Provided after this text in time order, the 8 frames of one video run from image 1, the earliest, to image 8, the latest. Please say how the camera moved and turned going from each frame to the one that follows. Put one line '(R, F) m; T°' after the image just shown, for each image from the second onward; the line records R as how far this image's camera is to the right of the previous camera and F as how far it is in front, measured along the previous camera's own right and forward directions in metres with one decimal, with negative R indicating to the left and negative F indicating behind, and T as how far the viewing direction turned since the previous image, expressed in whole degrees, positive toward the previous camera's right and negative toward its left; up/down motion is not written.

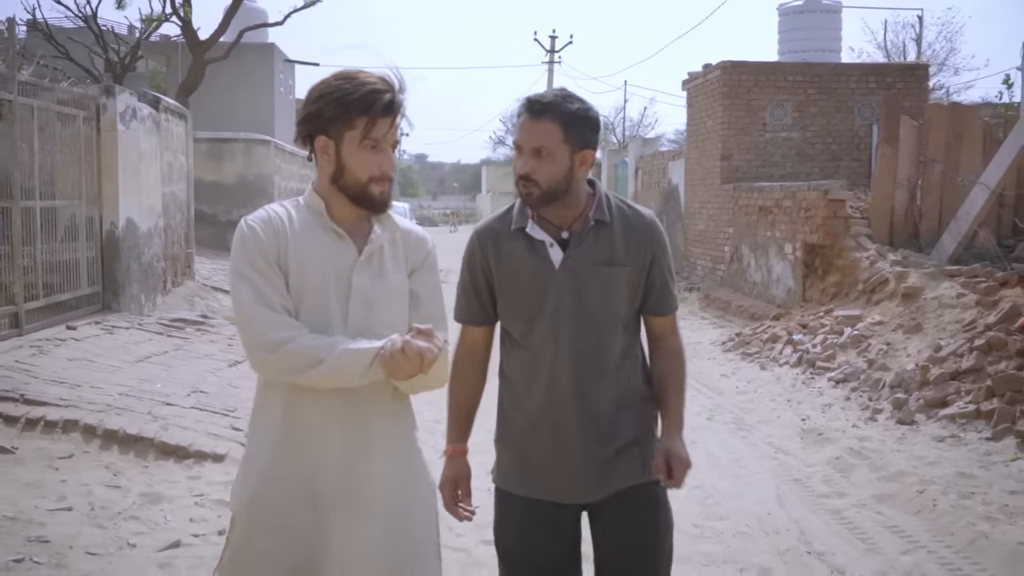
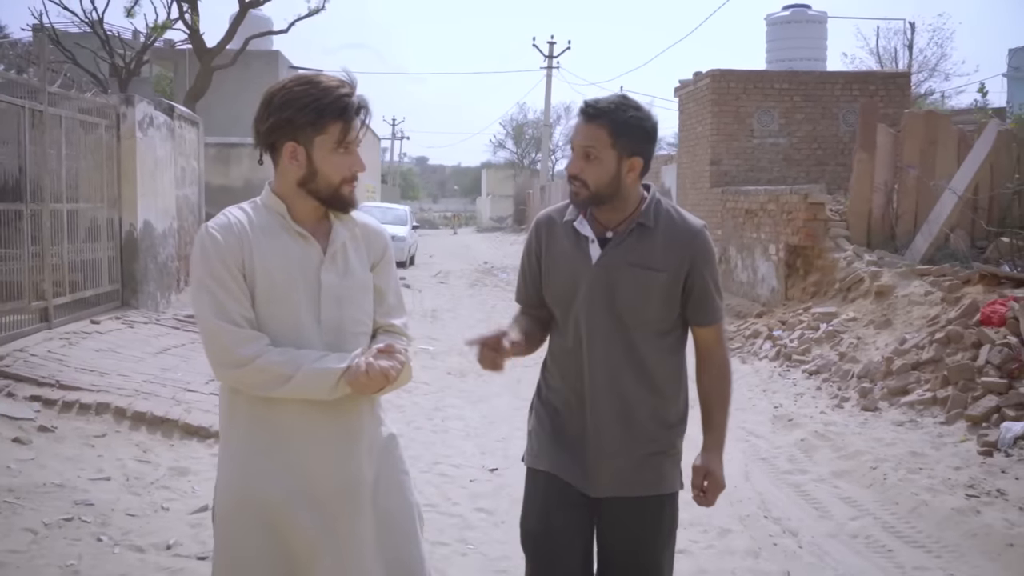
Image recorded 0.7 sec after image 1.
(+0.1, -0.6) m; 0°
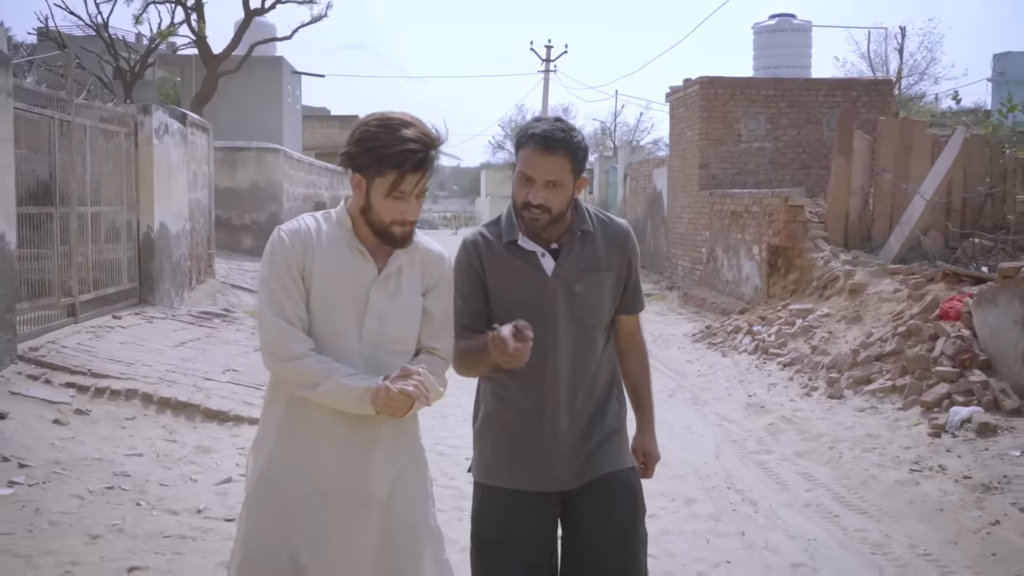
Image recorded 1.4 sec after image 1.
(+0.1, -0.6) m; 0°
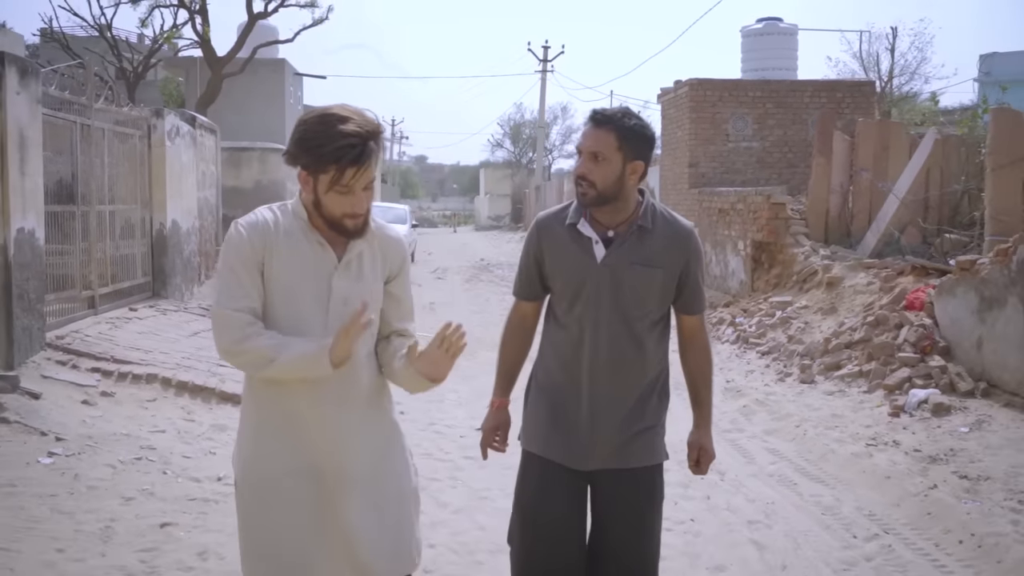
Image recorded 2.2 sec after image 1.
(+0.1, -0.6) m; 0°
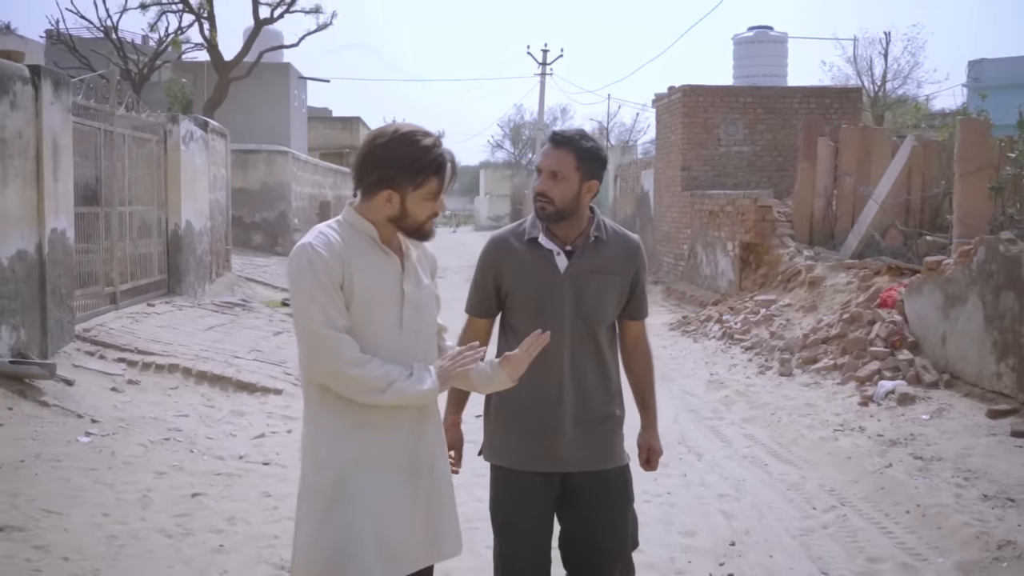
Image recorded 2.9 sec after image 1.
(0.0, -0.6) m; 0°
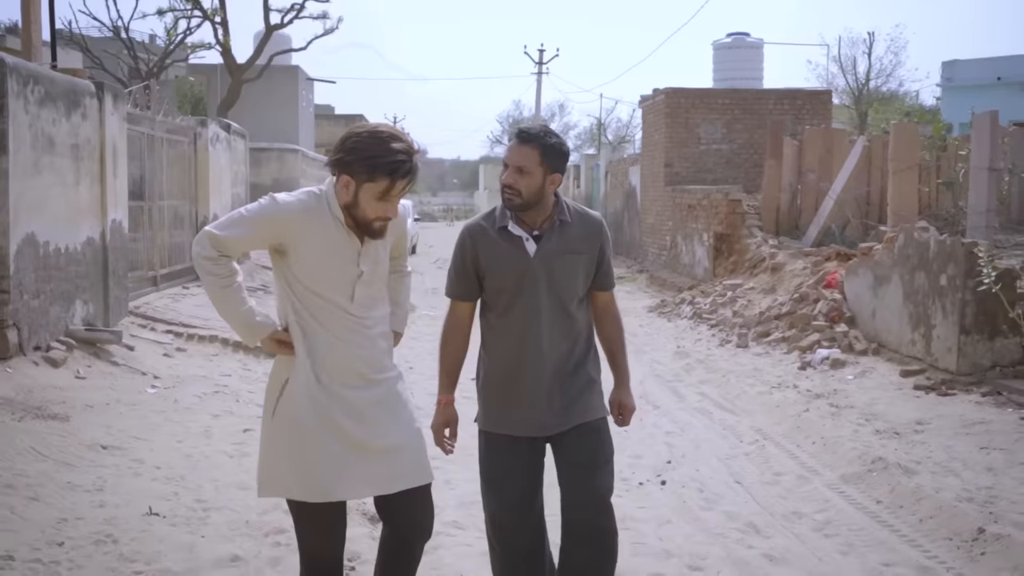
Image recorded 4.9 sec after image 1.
(+0.1, -1.4) m; 0°
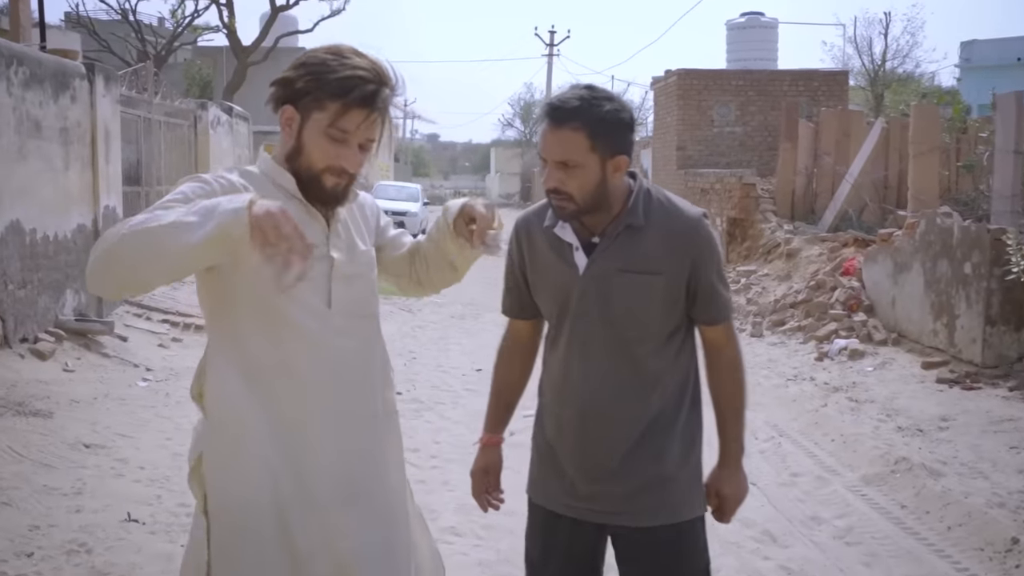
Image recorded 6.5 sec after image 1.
(+0.1, +0.3) m; -1°
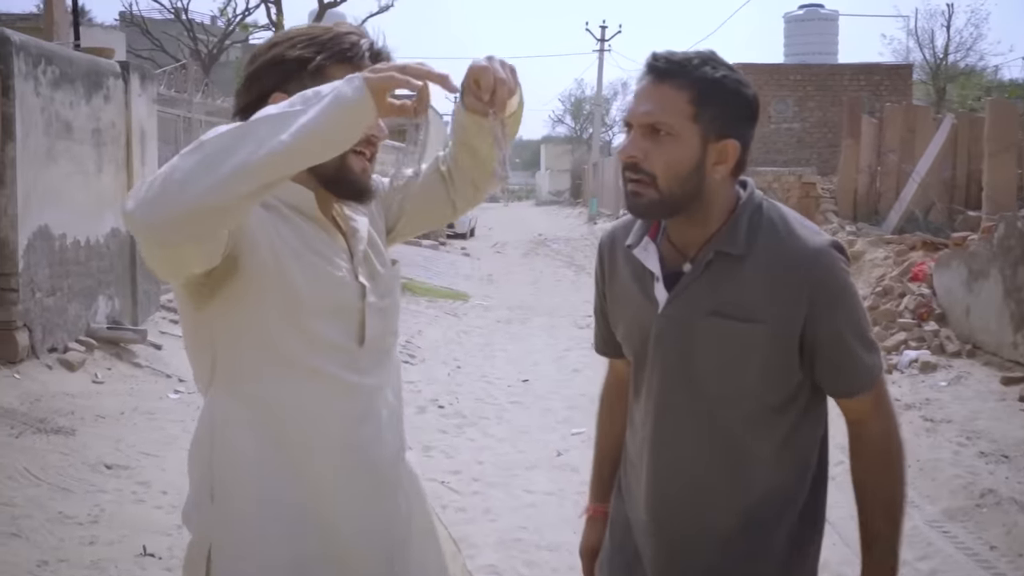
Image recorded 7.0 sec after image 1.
(0.0, +0.4) m; -3°
